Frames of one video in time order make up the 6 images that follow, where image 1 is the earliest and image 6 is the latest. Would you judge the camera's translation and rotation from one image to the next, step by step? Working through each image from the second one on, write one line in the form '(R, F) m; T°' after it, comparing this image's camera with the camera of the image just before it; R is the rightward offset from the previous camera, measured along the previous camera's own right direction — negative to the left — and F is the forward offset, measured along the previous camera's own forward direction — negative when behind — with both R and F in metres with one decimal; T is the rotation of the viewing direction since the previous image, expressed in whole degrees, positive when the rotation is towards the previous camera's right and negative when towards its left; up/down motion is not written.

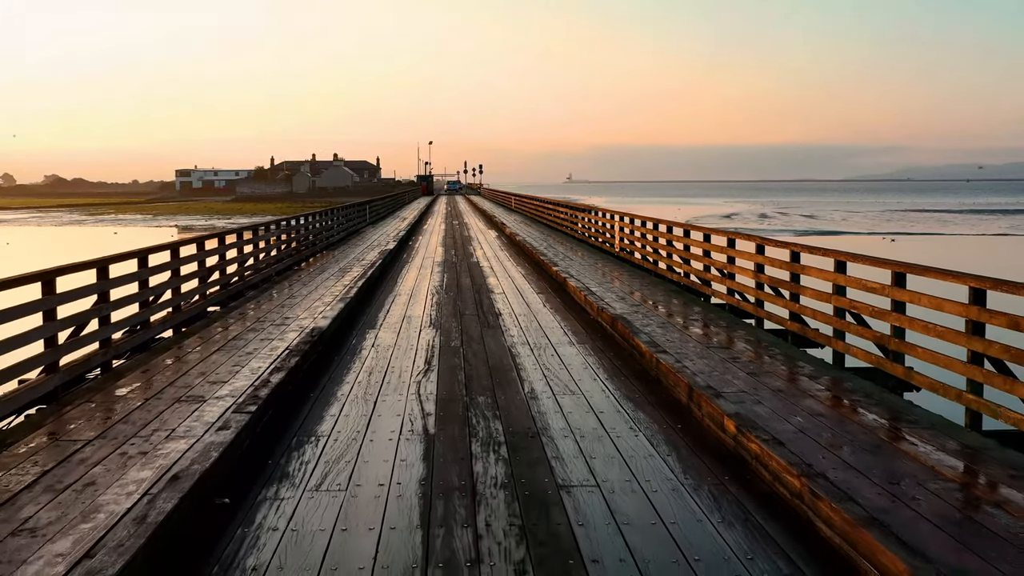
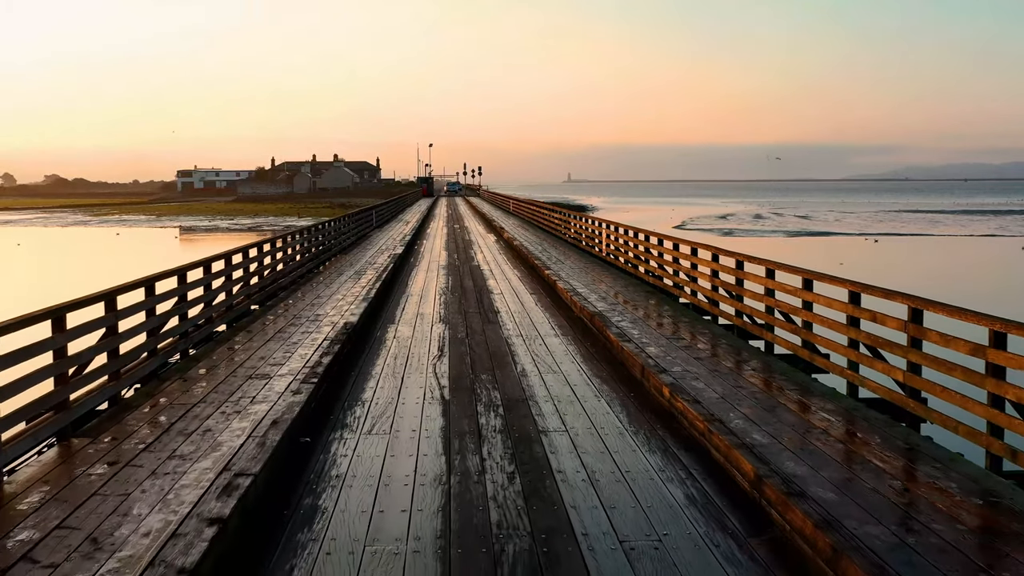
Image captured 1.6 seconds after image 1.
(0.0, -1.4) m; 0°
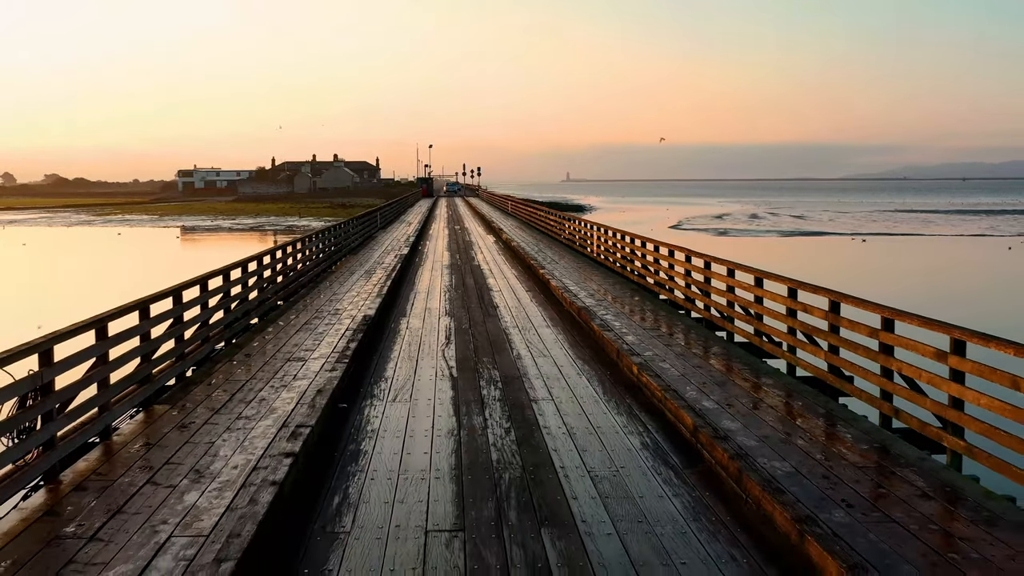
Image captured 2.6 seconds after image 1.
(0.0, -1.2) m; 0°
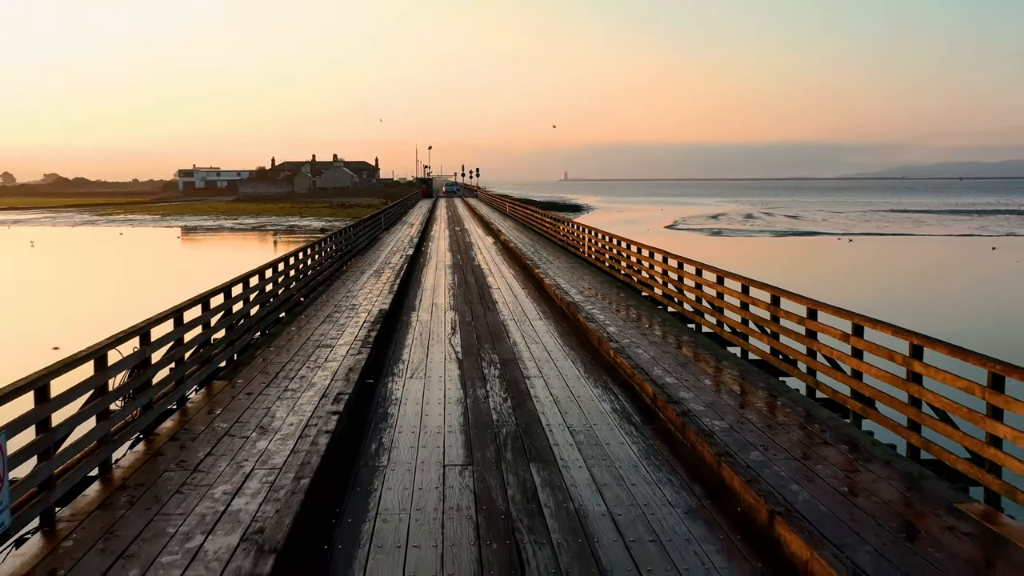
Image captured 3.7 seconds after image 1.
(0.0, -1.3) m; 0°
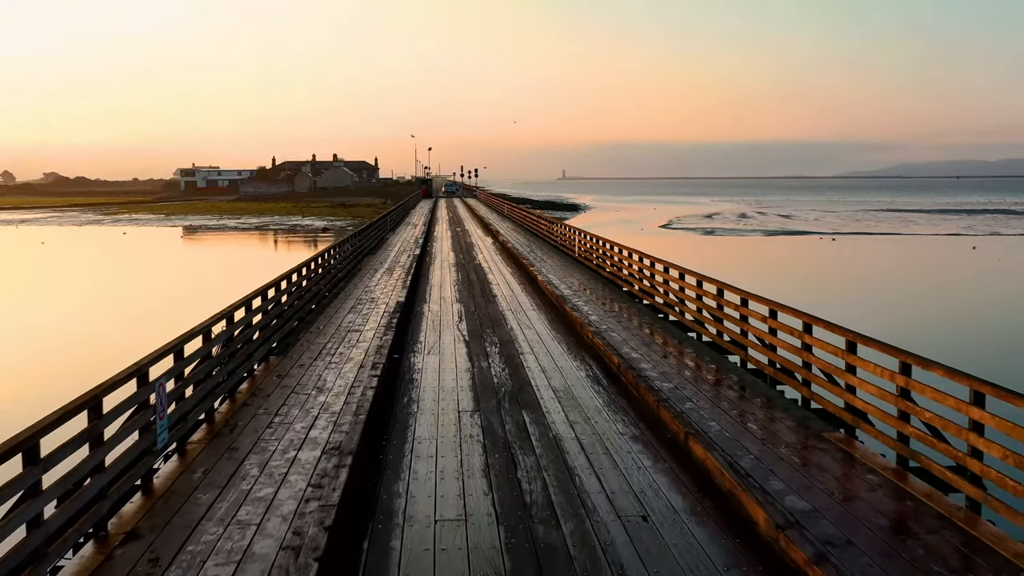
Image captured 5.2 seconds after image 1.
(0.0, -1.8) m; 0°
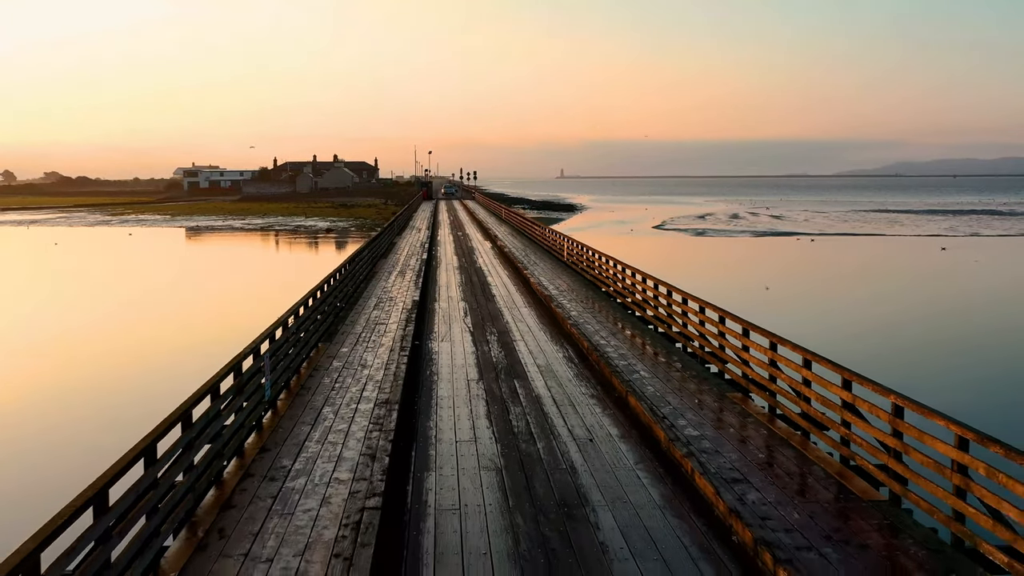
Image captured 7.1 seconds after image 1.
(0.0, -2.6) m; 0°
